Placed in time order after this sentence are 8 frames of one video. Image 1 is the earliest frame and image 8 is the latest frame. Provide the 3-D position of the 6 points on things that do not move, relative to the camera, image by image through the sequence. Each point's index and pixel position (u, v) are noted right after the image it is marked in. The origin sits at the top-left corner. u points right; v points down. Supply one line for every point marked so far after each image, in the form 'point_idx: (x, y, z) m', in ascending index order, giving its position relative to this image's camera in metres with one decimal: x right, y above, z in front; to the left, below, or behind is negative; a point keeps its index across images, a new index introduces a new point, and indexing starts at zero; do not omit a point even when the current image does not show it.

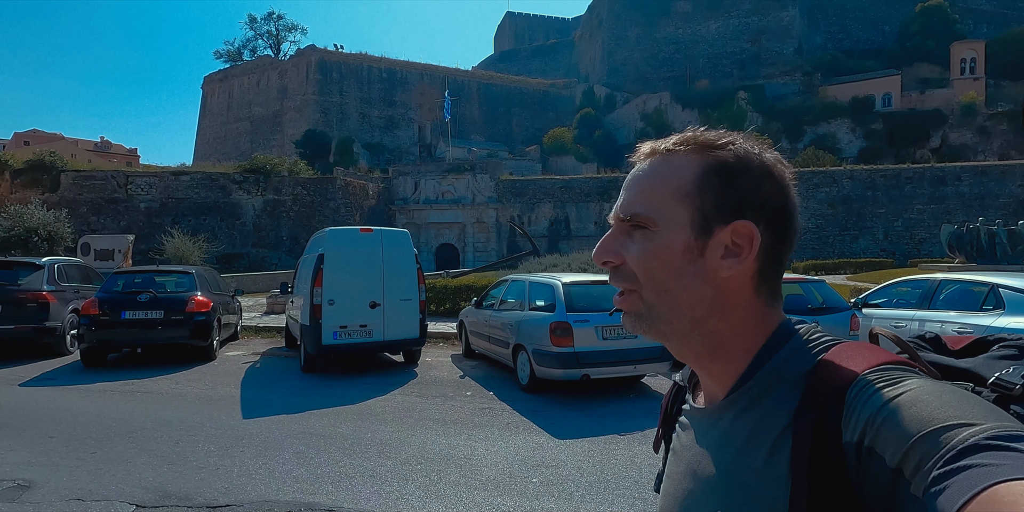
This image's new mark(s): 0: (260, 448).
0: (-2.5, -1.9, +5.4) m
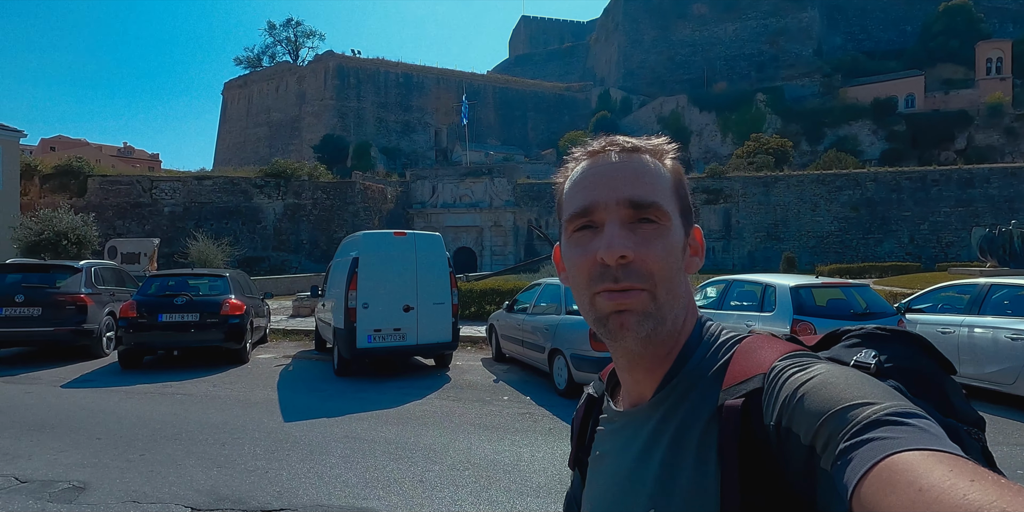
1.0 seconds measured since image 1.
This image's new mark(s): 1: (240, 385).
0: (-2.1, -2.0, +5.4) m
1: (-4.2, -2.0, +8.3) m
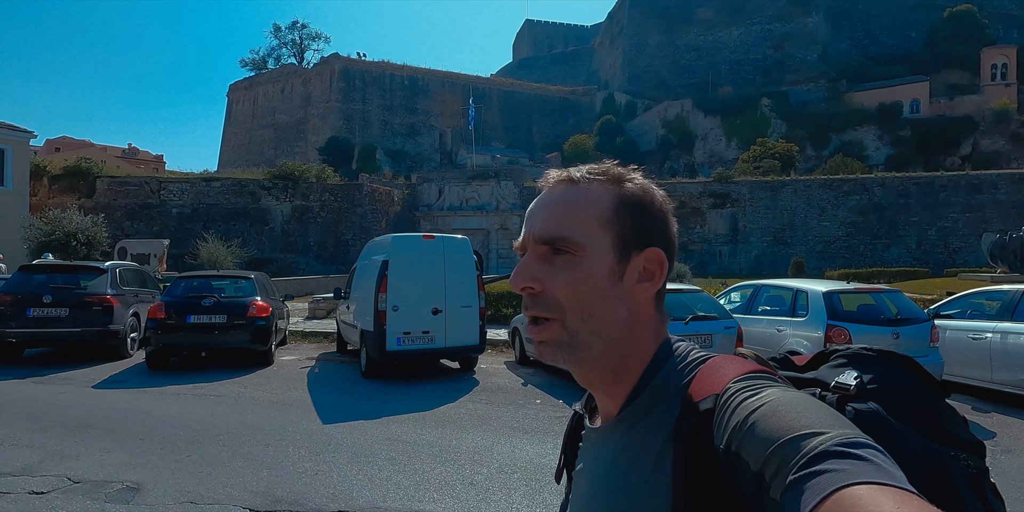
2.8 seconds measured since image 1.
0: (-1.6, -2.0, +5.4) m
1: (-3.8, -2.0, +8.3) m
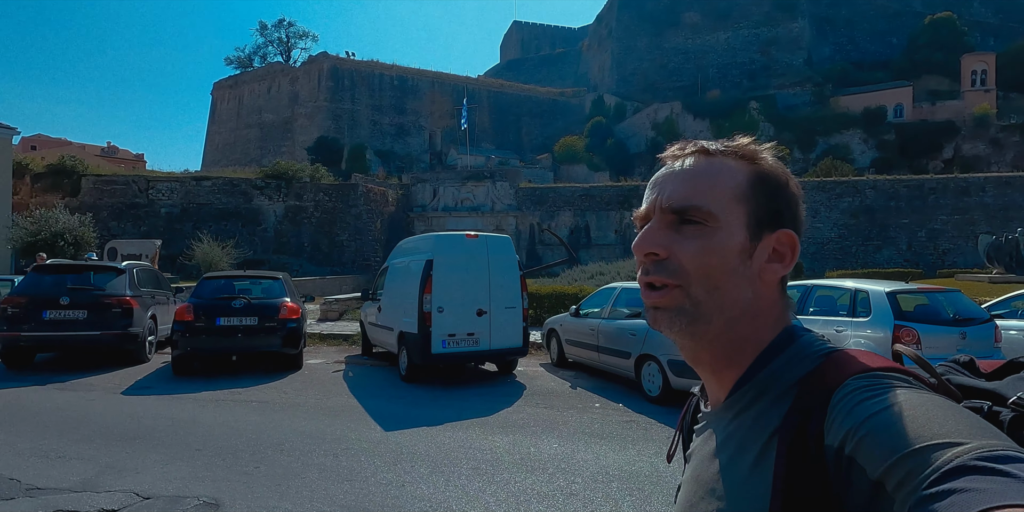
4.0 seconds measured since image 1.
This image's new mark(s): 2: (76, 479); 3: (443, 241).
0: (-0.8, -2.0, +5.1) m
1: (-3.0, -2.0, +8.0) m
2: (-3.9, -2.0, +4.7) m
3: (-1.1, +0.2, +8.5) m
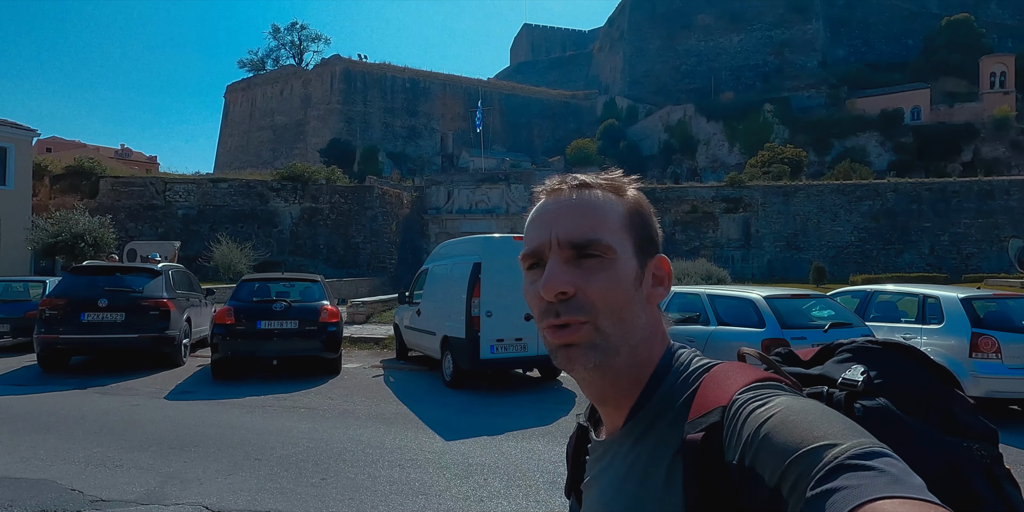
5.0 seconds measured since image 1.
0: (-0.1, -2.0, +4.9) m
1: (-2.3, -2.1, +7.8) m
2: (-3.2, -2.0, +4.5) m
3: (-0.3, +0.2, +8.3) m
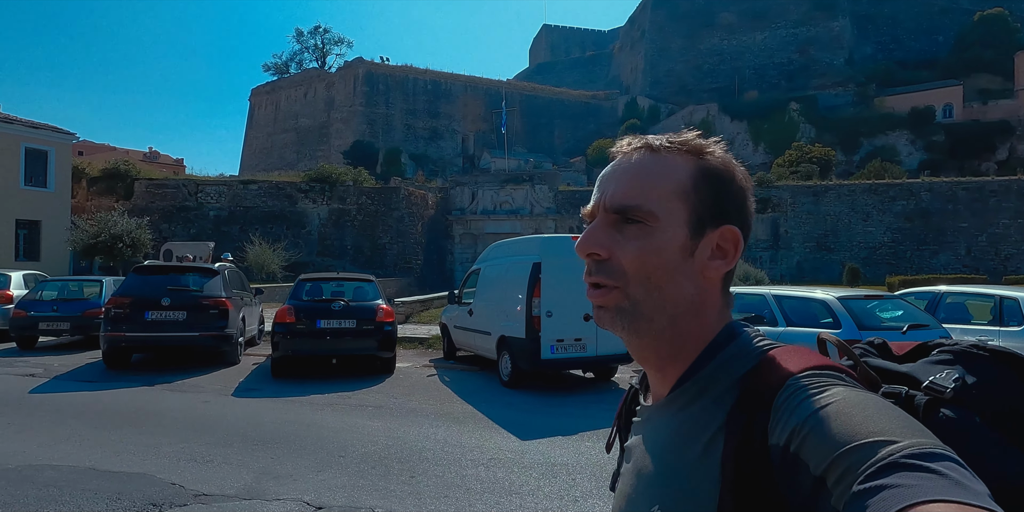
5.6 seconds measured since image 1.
0: (+0.7, -2.0, +4.9) m
1: (-1.4, -2.1, +7.8) m
2: (-2.4, -2.0, +4.6) m
3: (+0.6, +0.2, +8.3) m
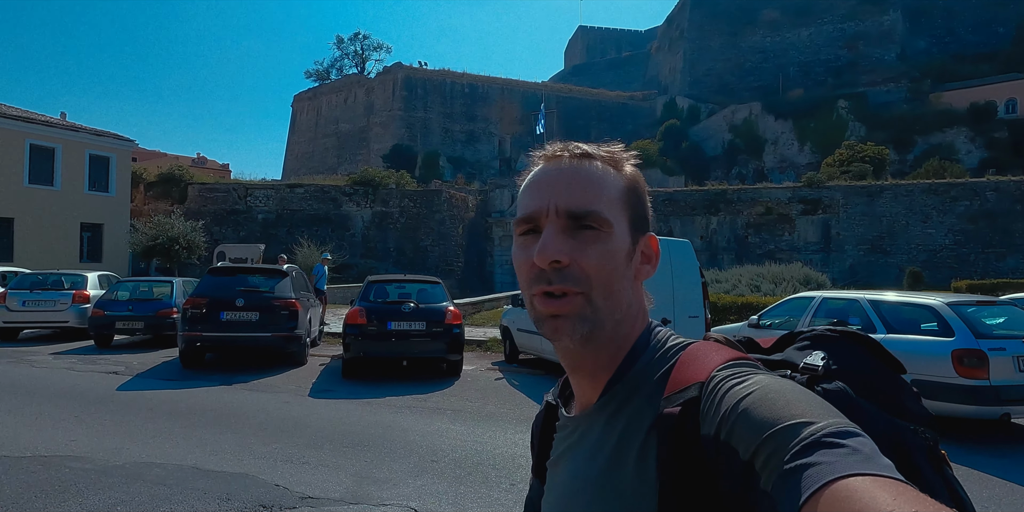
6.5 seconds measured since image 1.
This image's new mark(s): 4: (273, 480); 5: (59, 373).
0: (+1.6, -2.0, +4.7) m
1: (-0.3, -2.1, +7.7) m
2: (-1.5, -2.0, +4.6) m
3: (+1.7, +0.2, +8.1) m
4: (-2.1, -2.0, +4.7) m
5: (-7.8, -2.0, +9.2) m
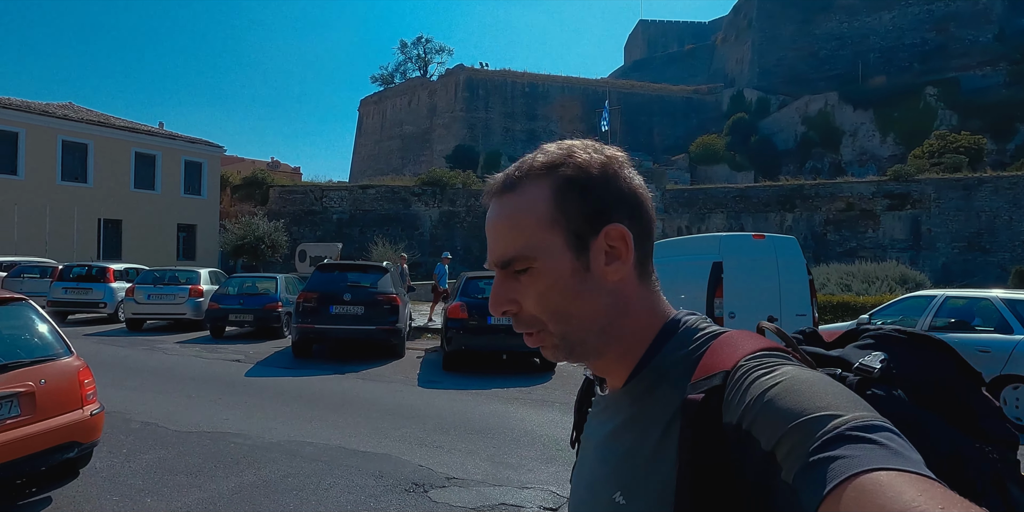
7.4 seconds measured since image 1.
0: (+2.8, -2.0, +4.6) m
1: (+1.2, -2.0, +7.8) m
2: (-0.3, -2.0, +4.8) m
3: (+3.2, +0.2, +8.0) m
4: (-0.9, -1.9, +5.1) m
5: (-6.1, -2.0, +10.1) m
